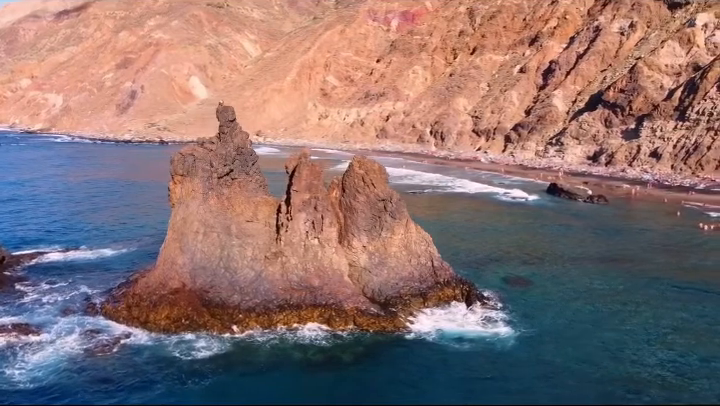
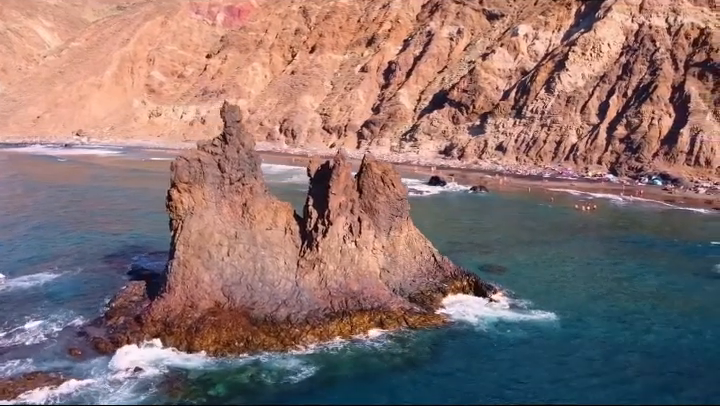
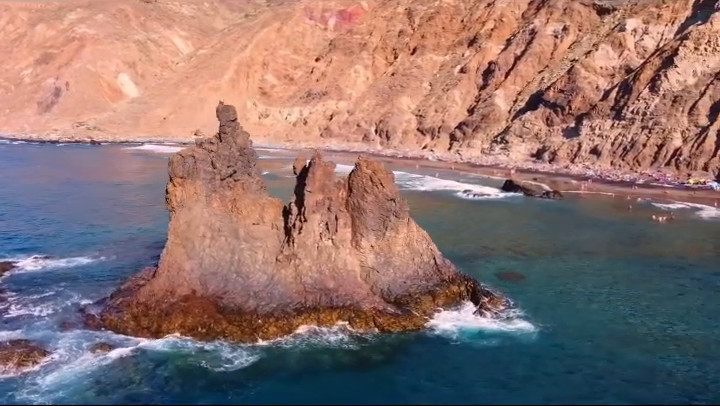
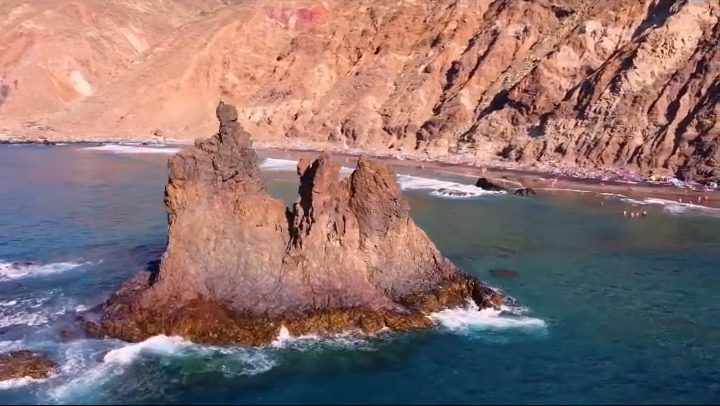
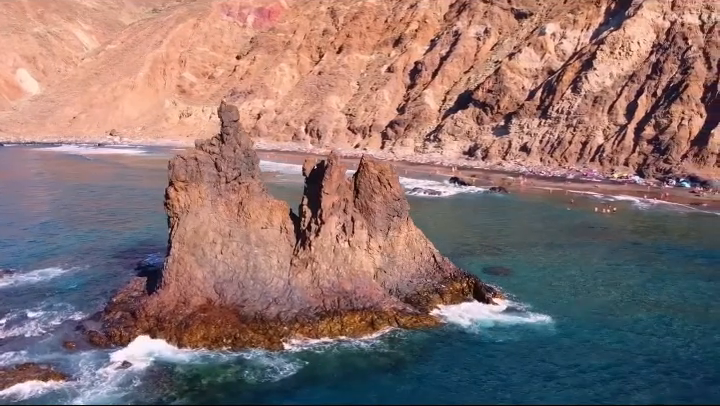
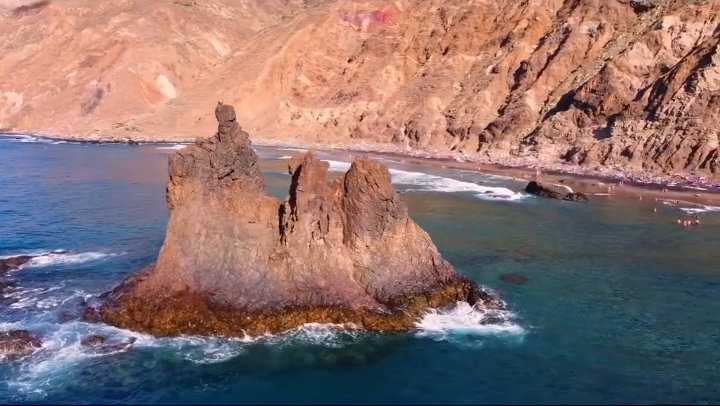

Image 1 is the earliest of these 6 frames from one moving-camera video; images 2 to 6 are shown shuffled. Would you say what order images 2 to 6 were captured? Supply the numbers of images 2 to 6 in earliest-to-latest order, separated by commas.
6, 3, 4, 5, 2
